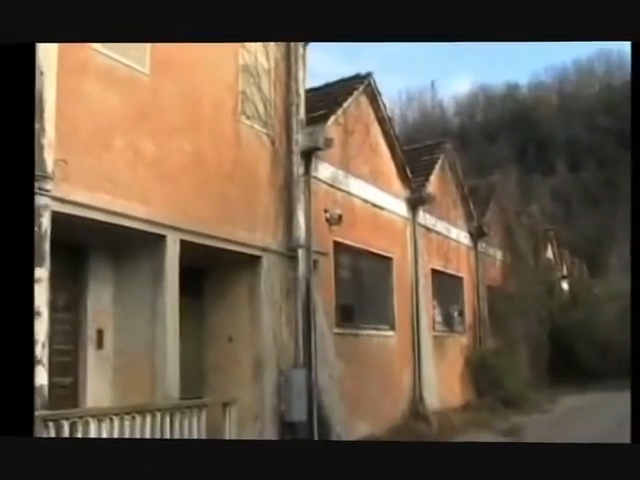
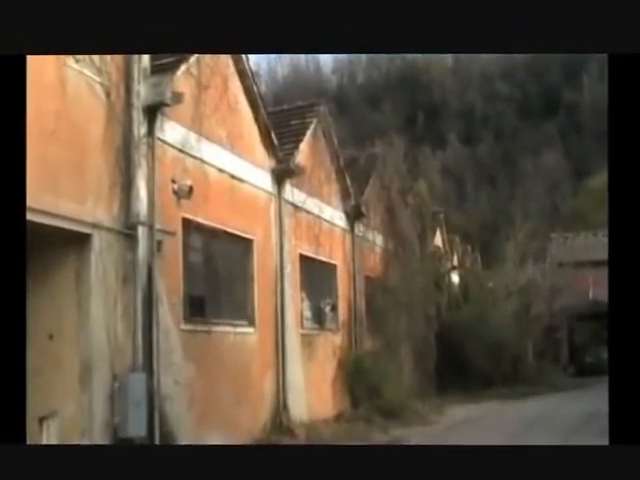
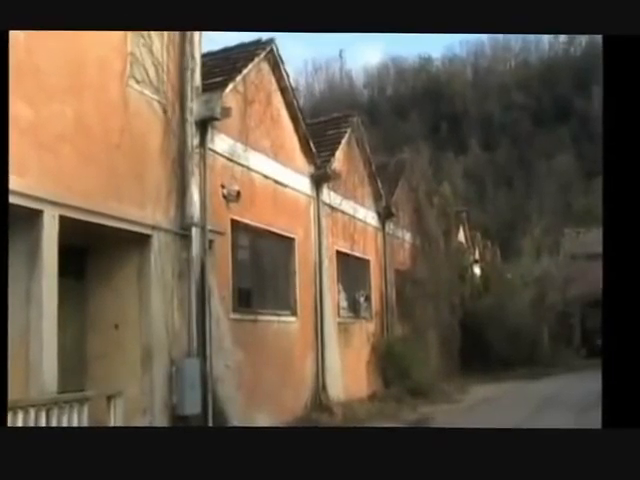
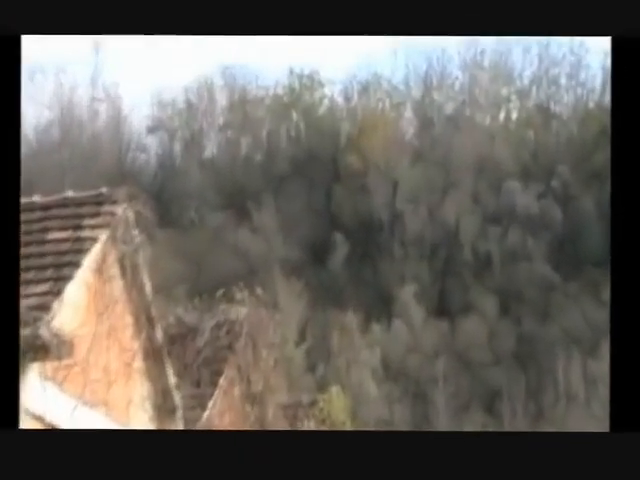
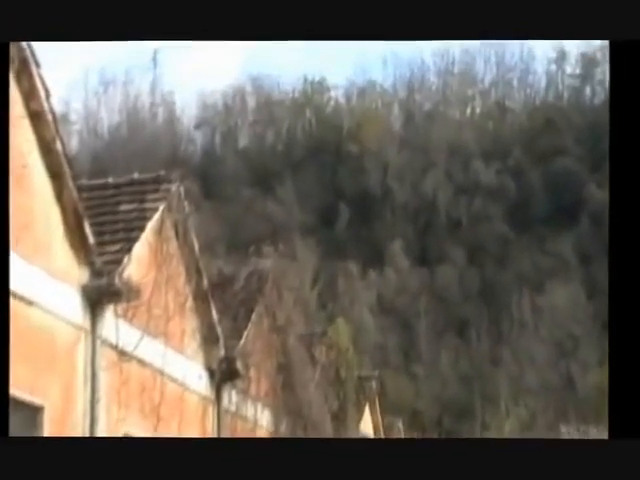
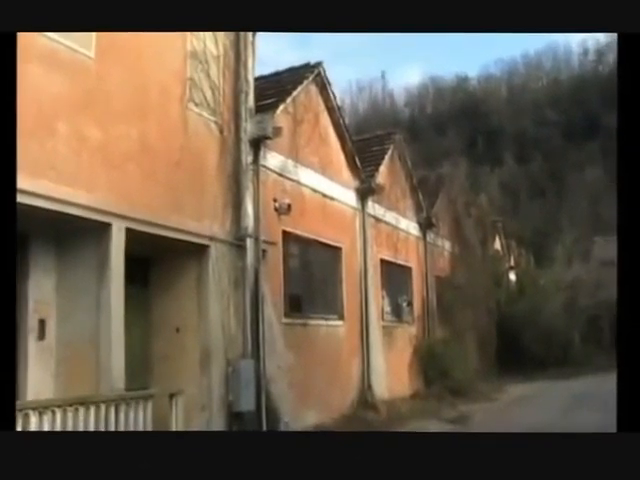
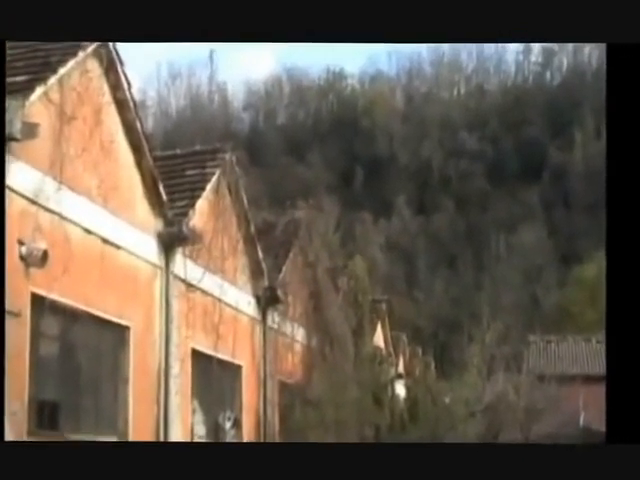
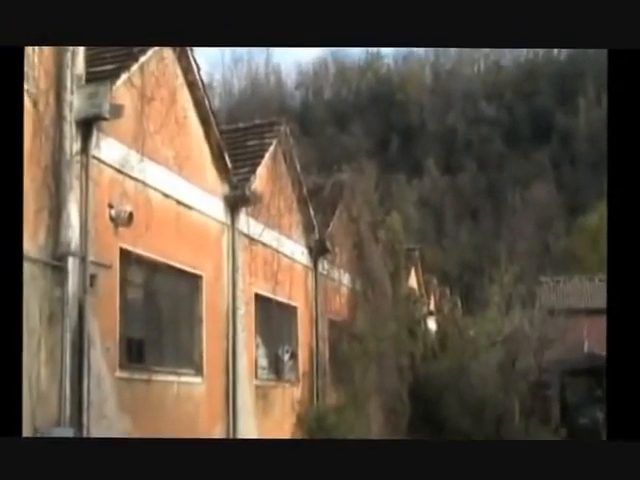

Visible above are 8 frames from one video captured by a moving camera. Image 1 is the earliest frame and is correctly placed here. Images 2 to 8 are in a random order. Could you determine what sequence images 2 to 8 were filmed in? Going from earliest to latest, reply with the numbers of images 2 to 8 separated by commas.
6, 3, 2, 8, 7, 5, 4
